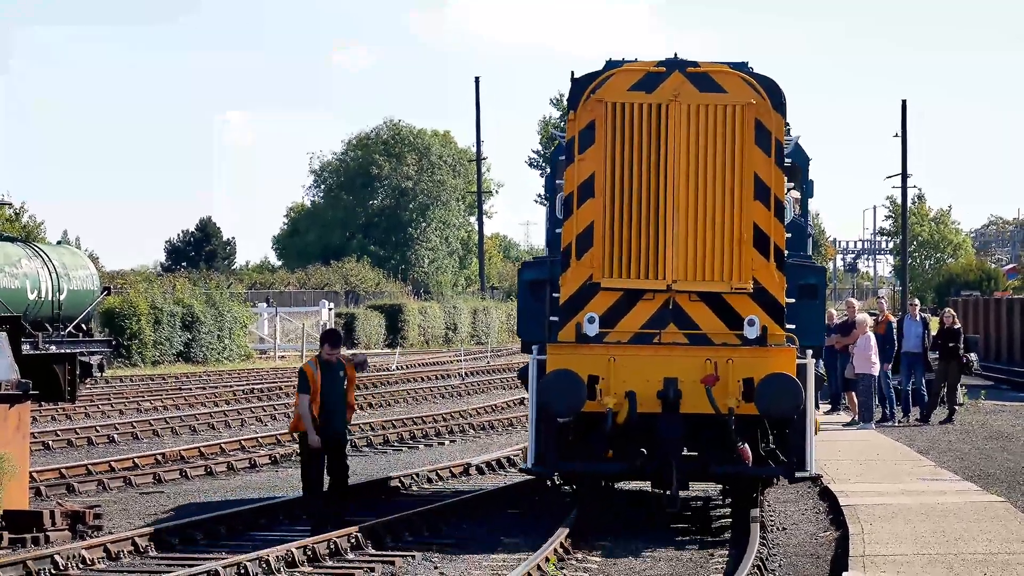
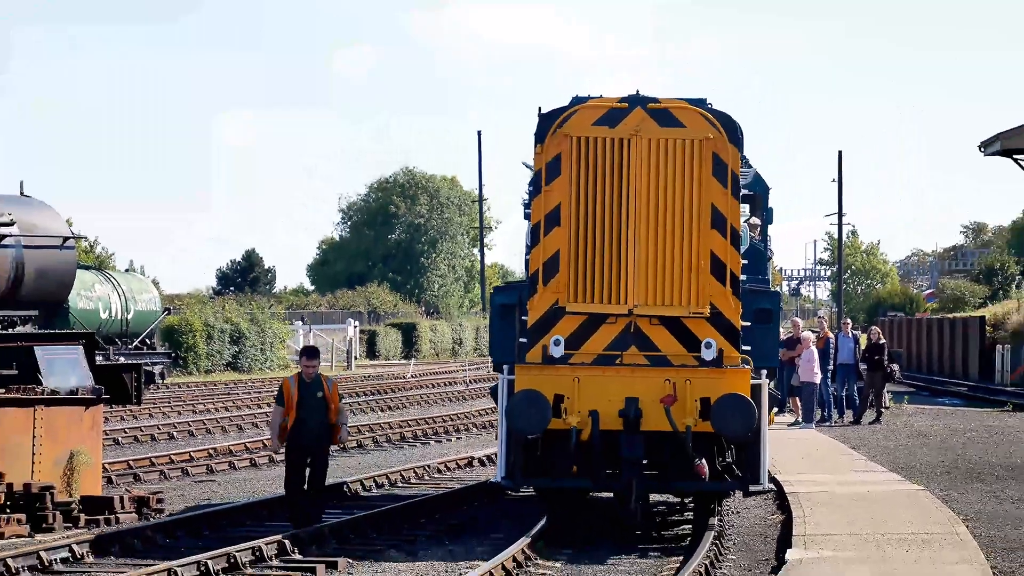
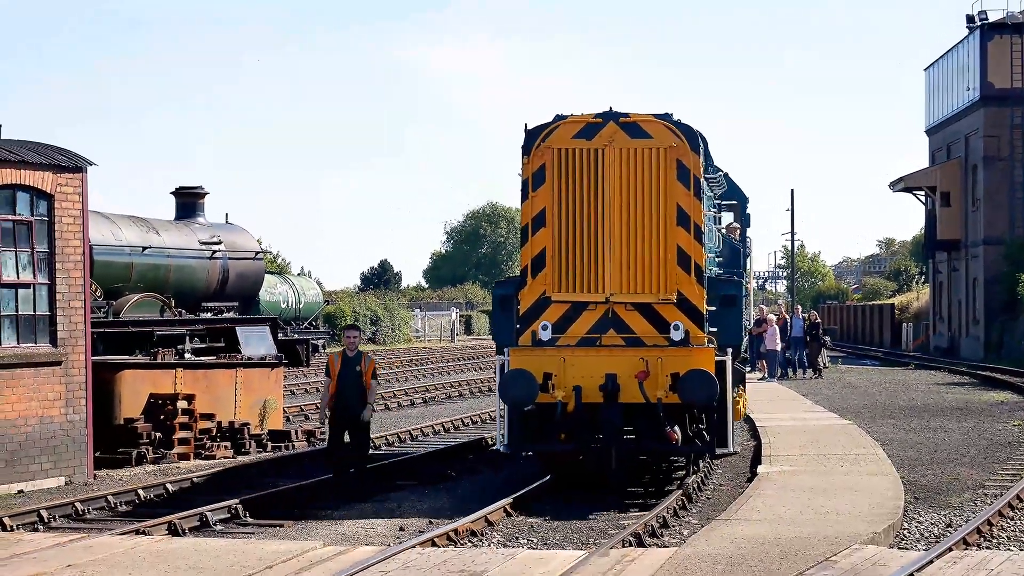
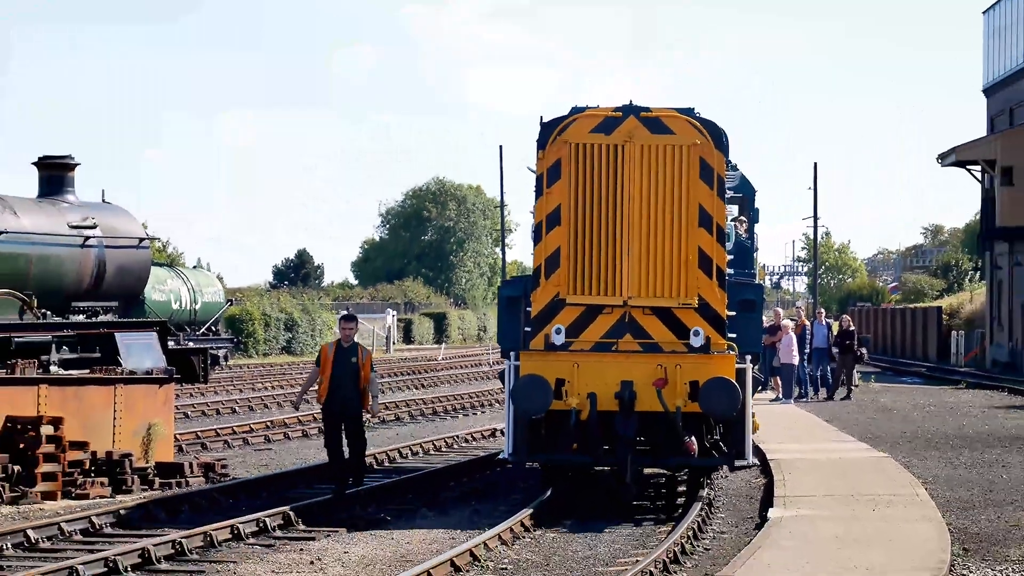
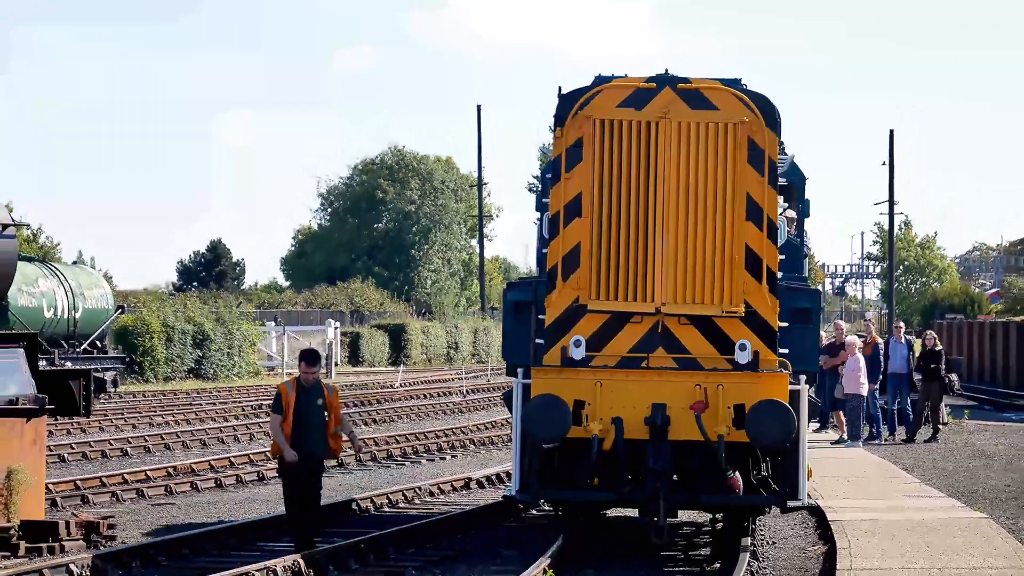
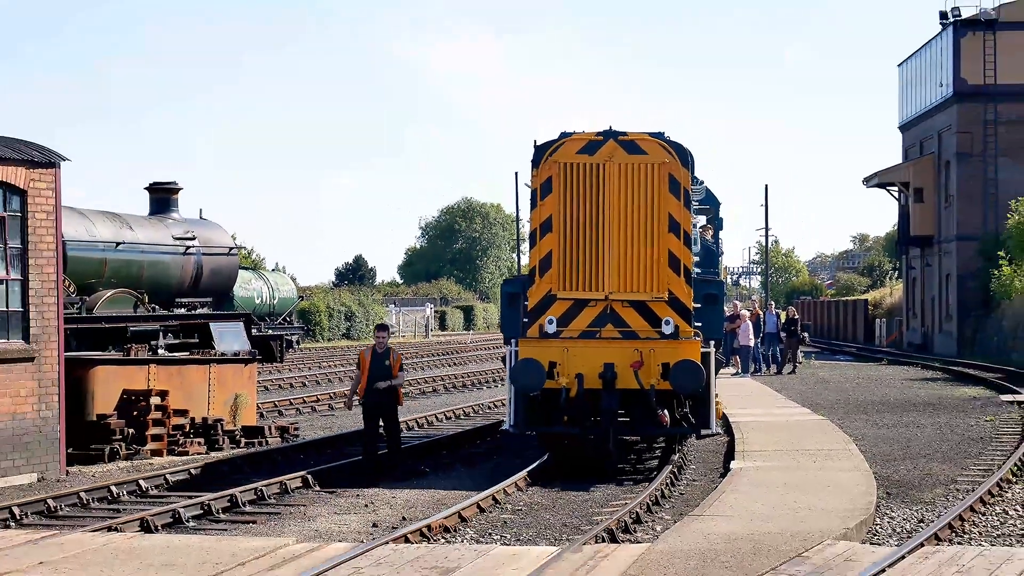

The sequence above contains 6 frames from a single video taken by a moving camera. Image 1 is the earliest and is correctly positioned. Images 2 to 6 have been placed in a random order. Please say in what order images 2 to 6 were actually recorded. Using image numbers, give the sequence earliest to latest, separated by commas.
5, 2, 4, 6, 3
